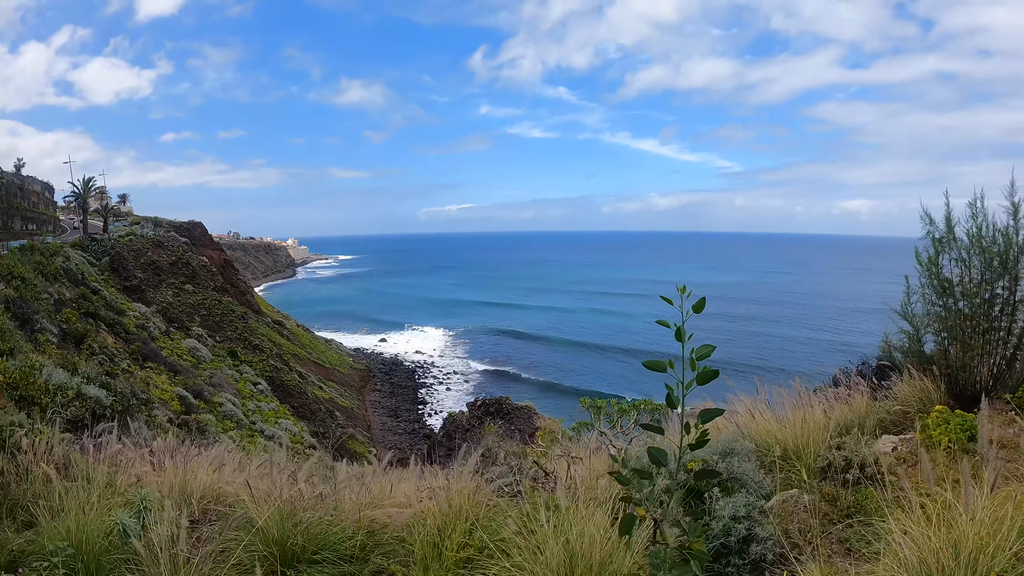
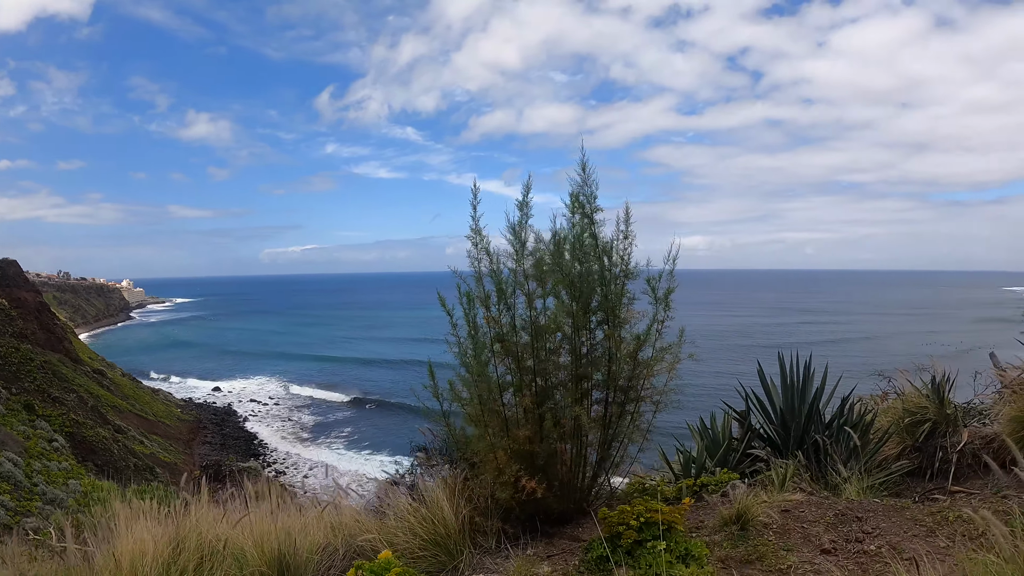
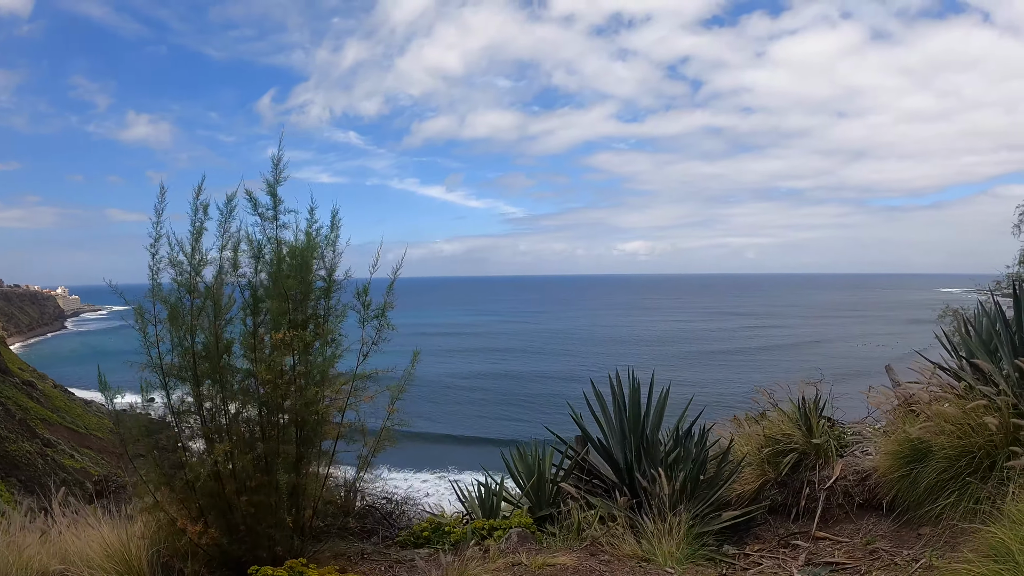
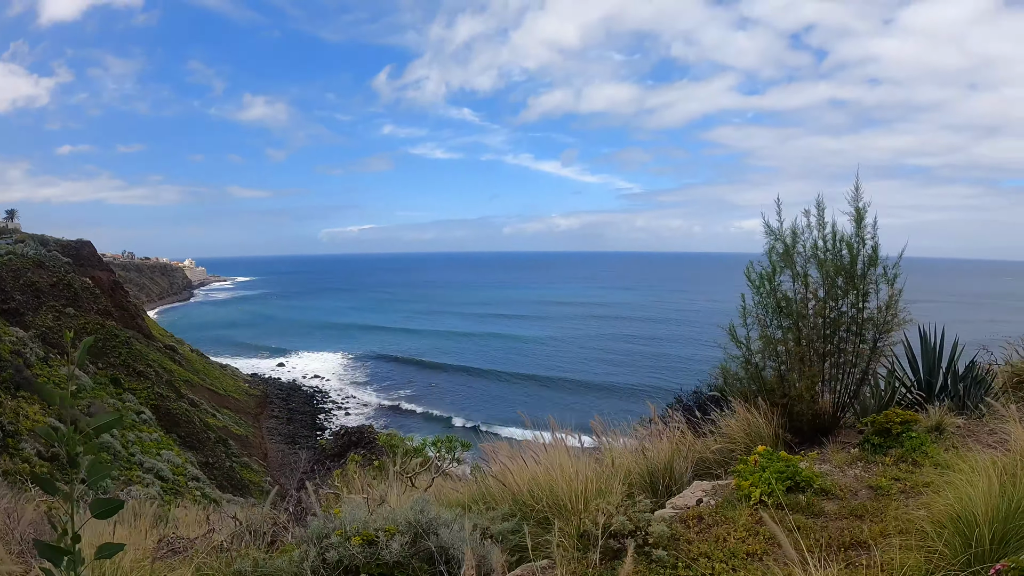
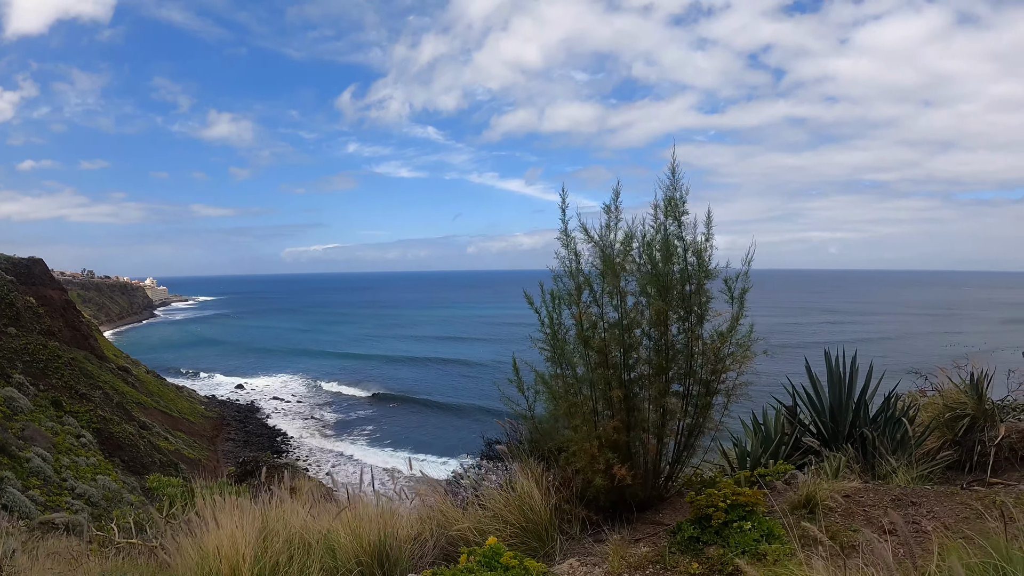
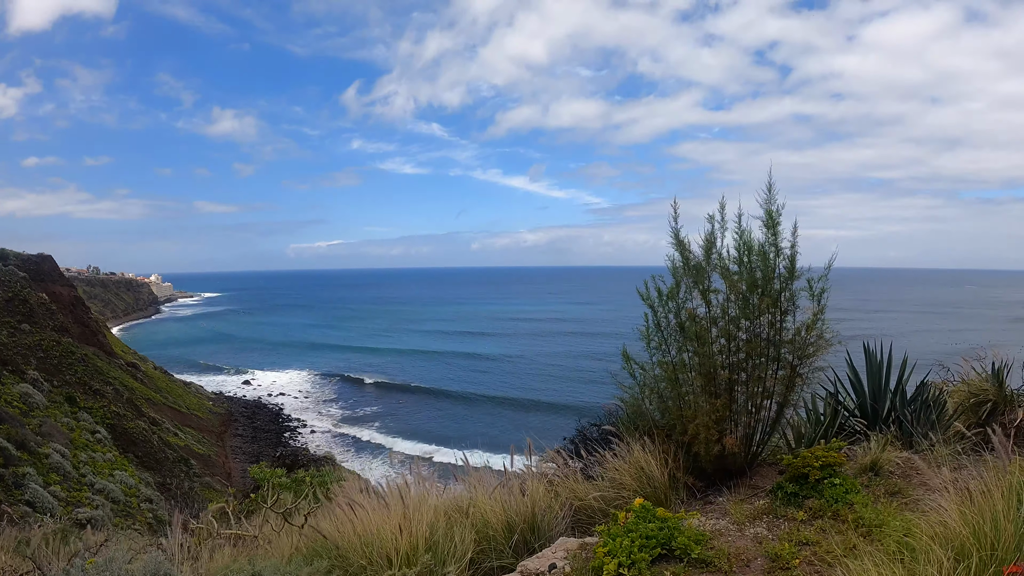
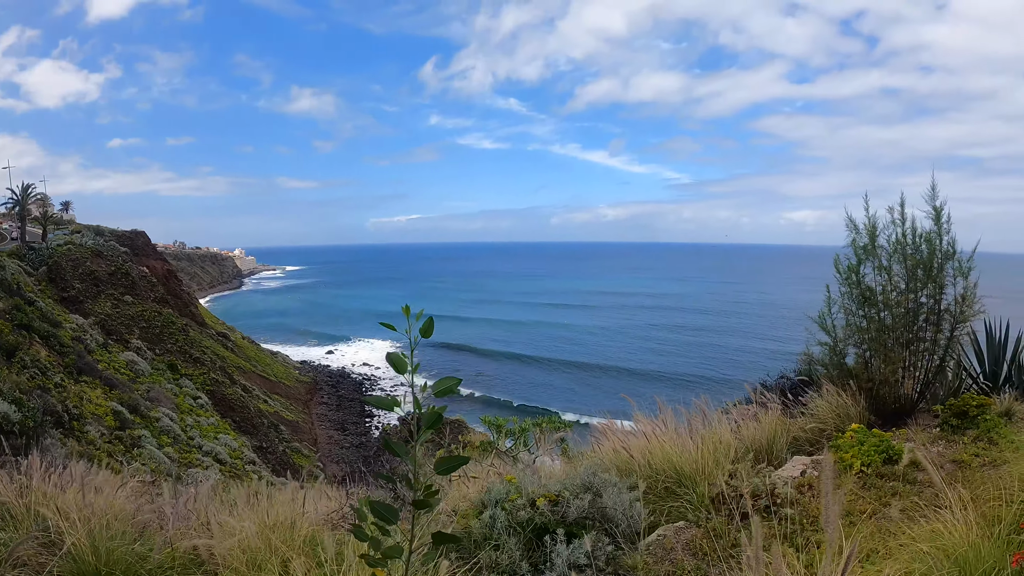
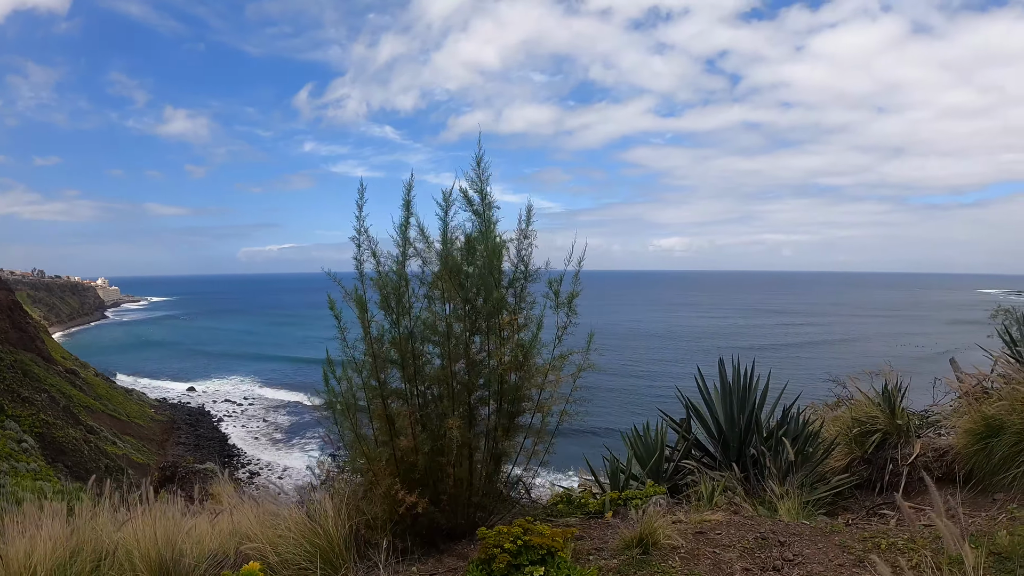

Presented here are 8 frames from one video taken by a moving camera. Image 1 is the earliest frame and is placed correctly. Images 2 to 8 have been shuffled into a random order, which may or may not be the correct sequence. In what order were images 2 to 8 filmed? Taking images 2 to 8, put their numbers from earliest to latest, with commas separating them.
7, 4, 6, 5, 2, 8, 3
